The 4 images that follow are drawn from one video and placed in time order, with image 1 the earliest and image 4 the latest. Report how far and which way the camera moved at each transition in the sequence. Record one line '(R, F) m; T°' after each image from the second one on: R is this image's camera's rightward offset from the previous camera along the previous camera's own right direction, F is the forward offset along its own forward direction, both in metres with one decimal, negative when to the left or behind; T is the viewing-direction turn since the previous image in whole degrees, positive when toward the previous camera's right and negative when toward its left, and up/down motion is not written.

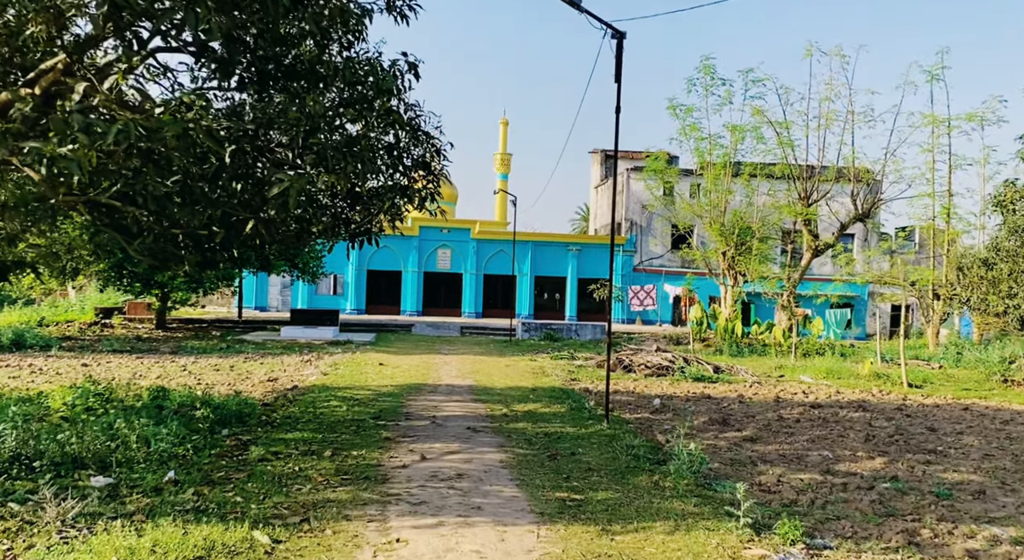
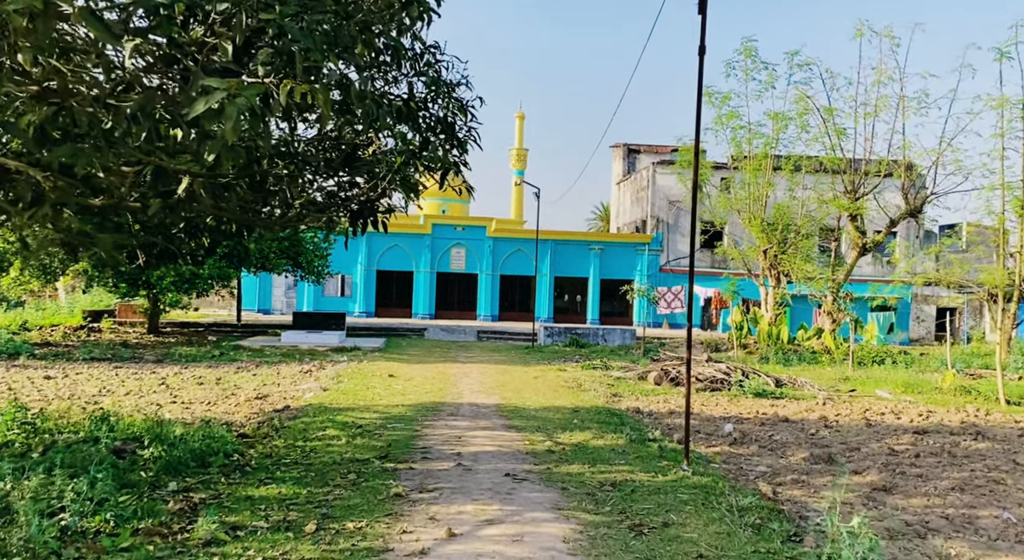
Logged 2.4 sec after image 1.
(-0.3, +2.4) m; -1°
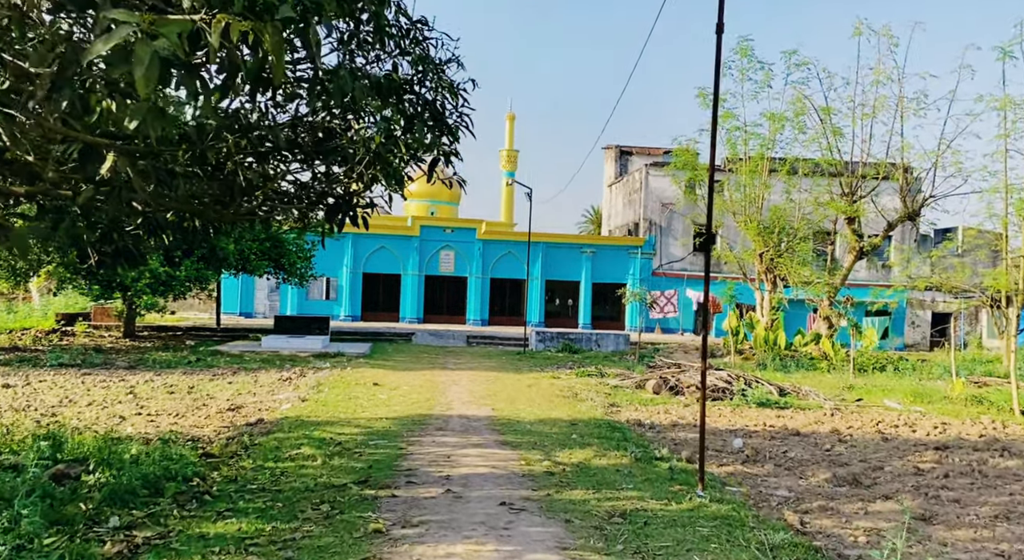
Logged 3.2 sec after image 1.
(-0.1, +0.8) m; +1°
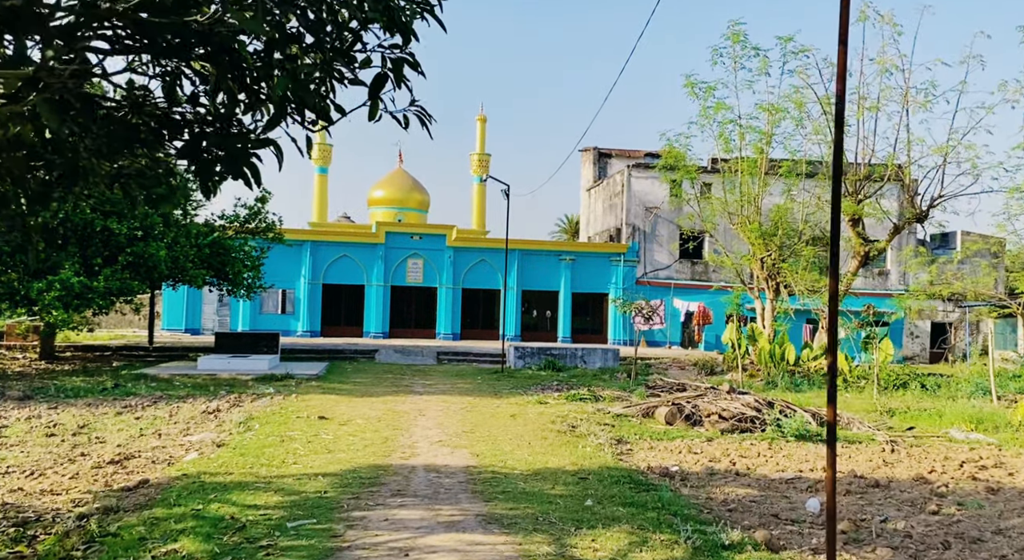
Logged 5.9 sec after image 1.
(-0.1, +2.8) m; +2°
